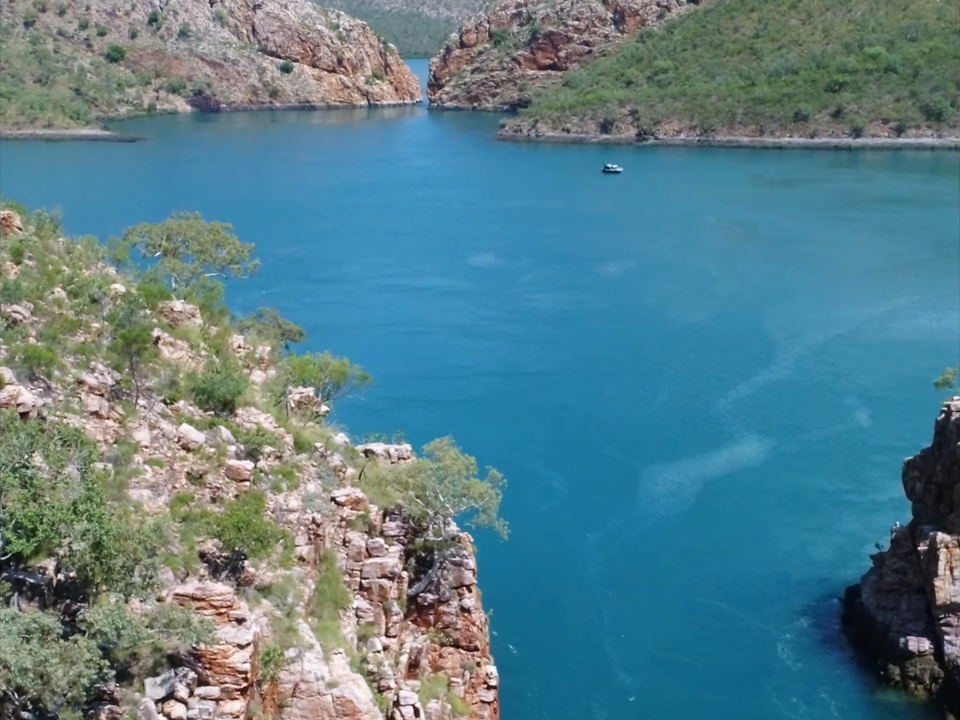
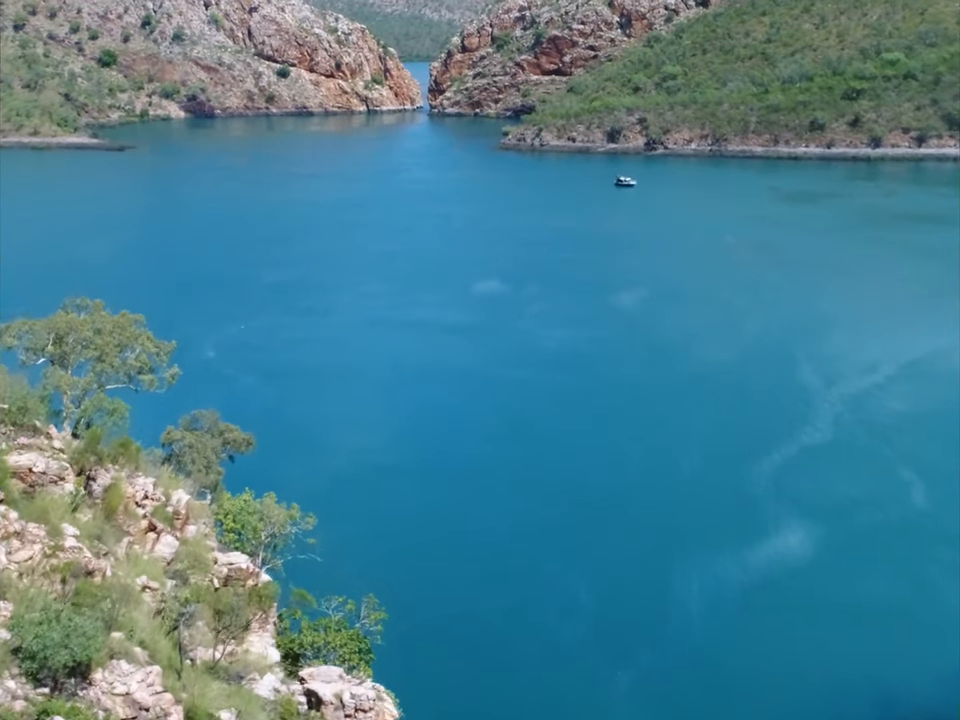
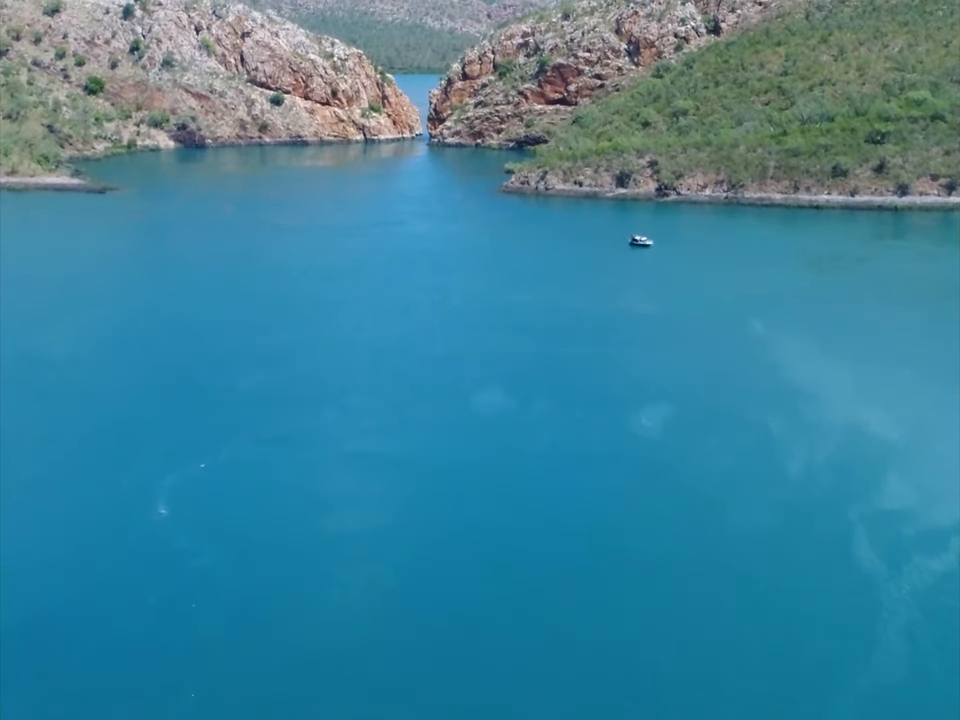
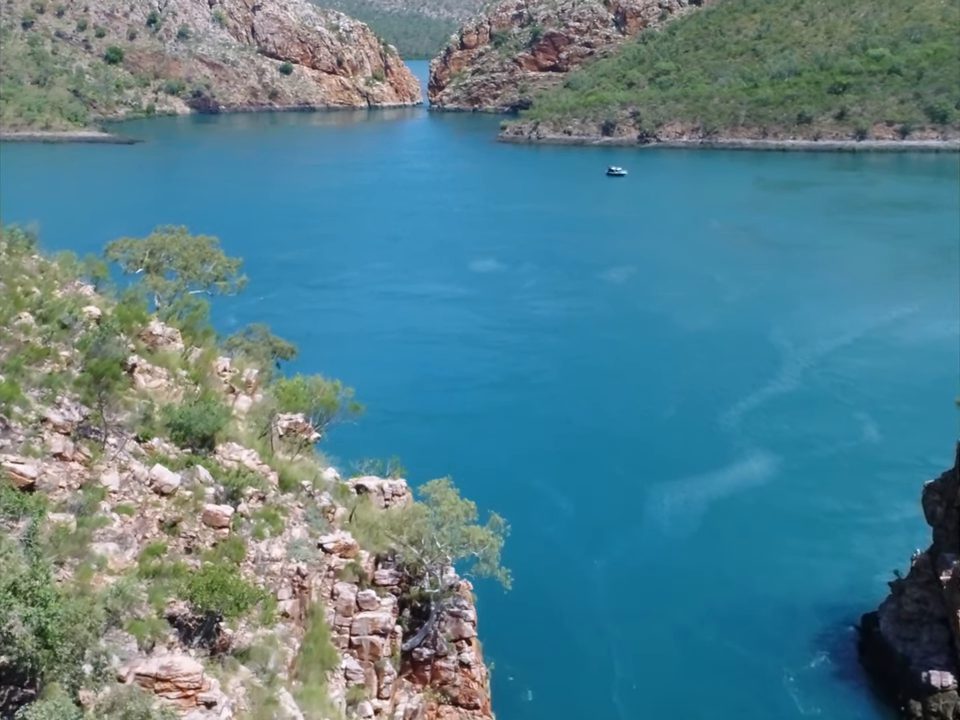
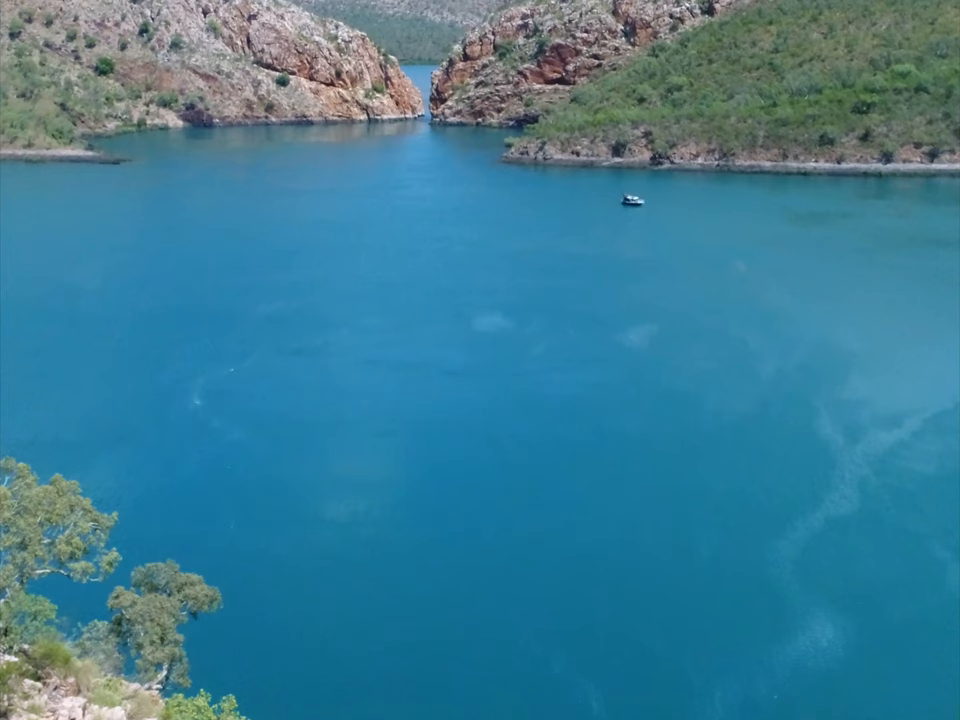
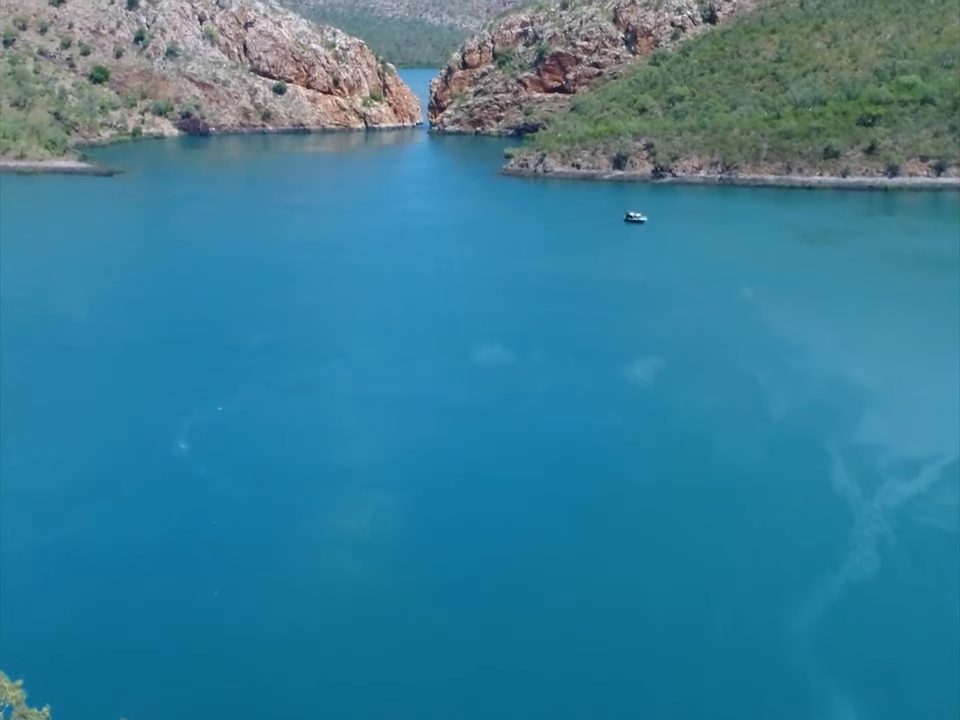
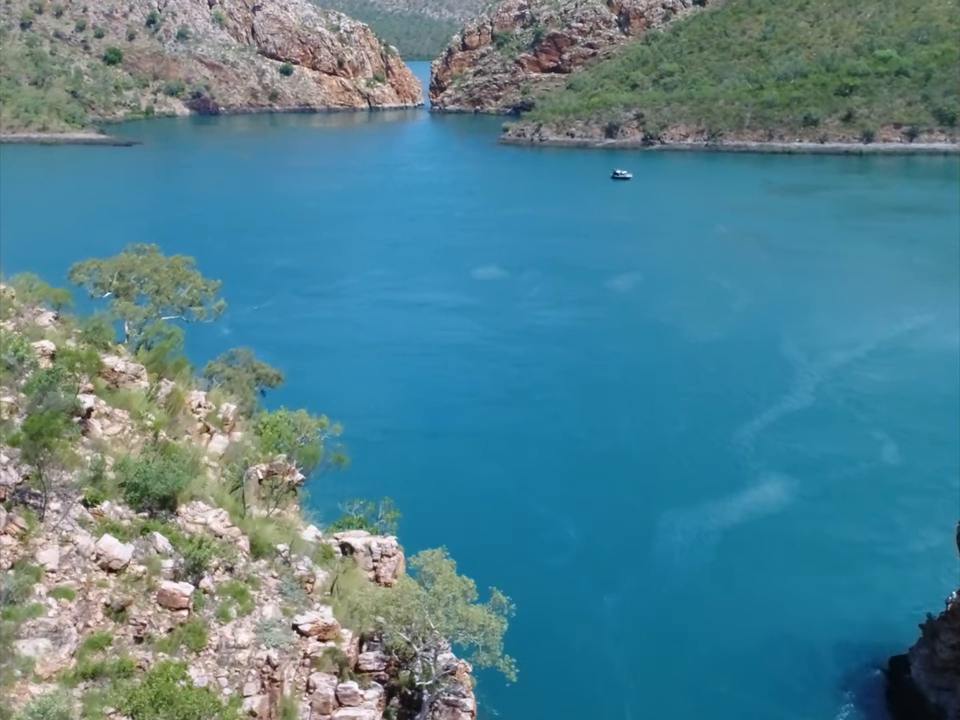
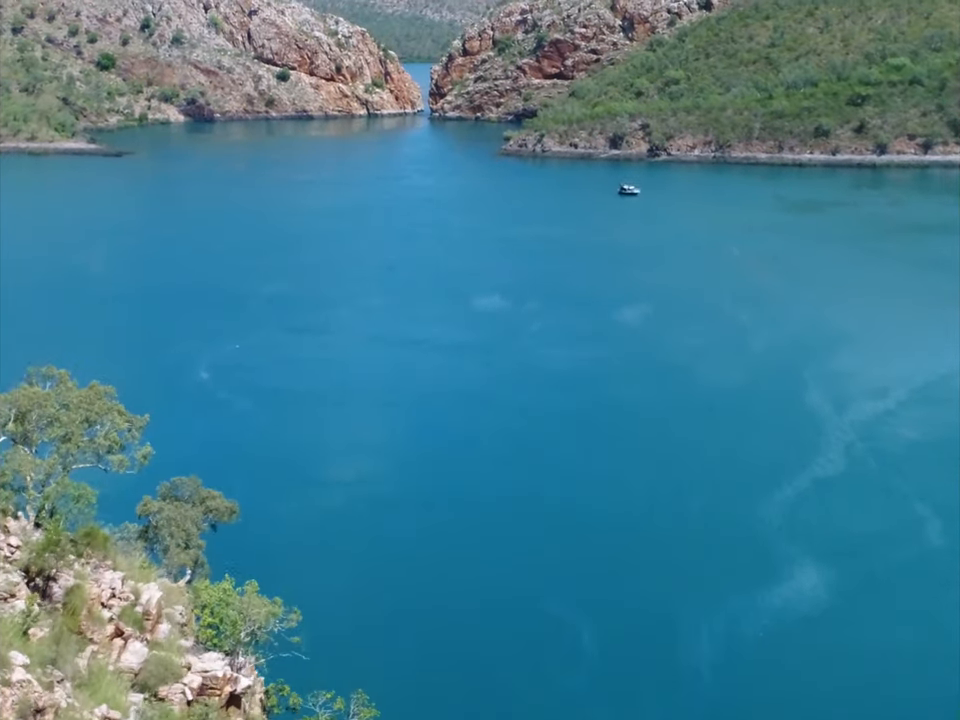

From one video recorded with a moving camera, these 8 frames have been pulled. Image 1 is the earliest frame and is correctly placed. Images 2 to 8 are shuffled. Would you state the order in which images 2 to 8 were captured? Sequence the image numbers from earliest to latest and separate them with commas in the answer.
4, 7, 2, 8, 5, 6, 3
